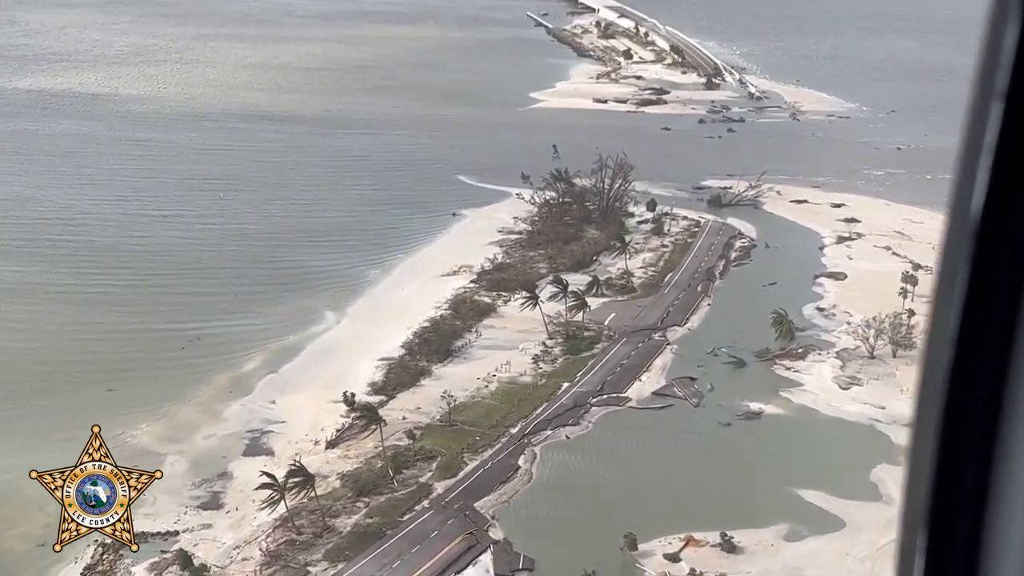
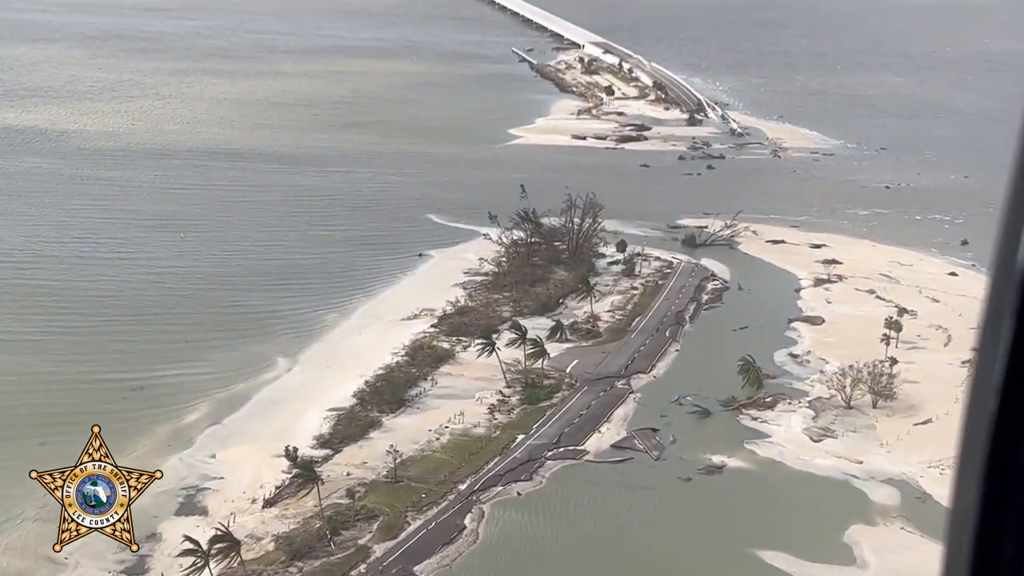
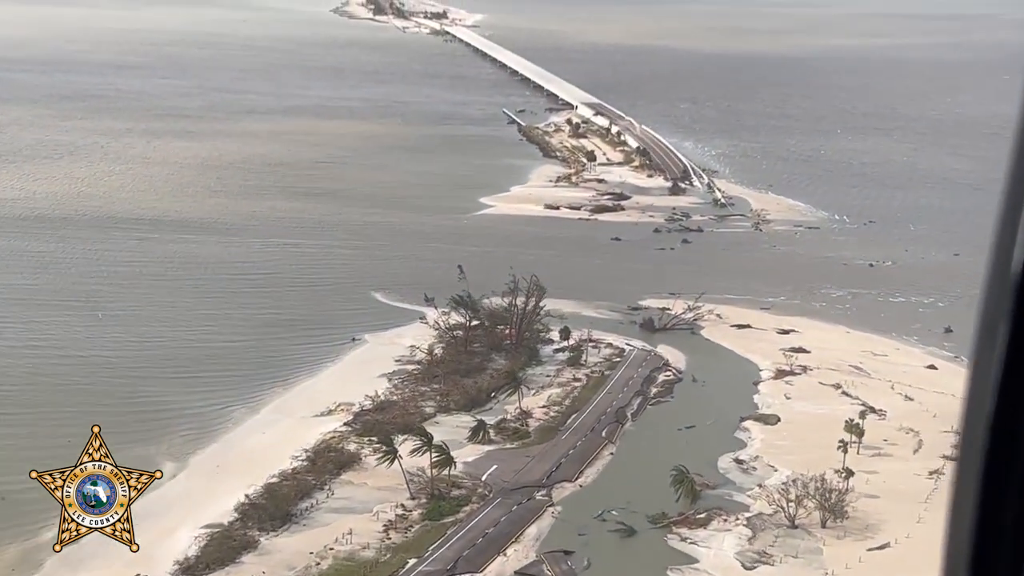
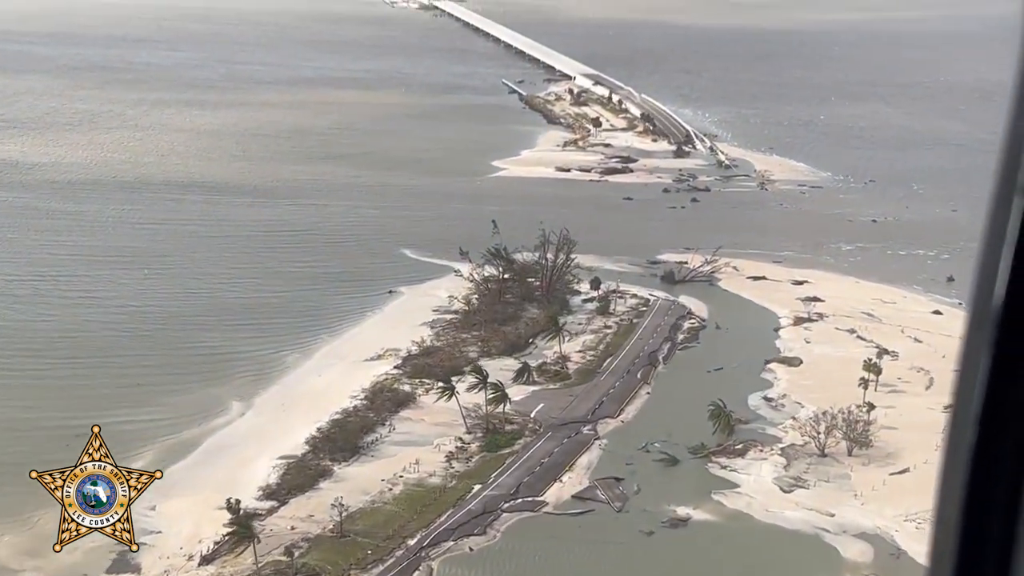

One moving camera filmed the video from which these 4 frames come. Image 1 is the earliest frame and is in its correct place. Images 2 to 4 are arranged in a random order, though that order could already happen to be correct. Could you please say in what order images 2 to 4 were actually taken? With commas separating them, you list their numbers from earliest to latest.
2, 4, 3
